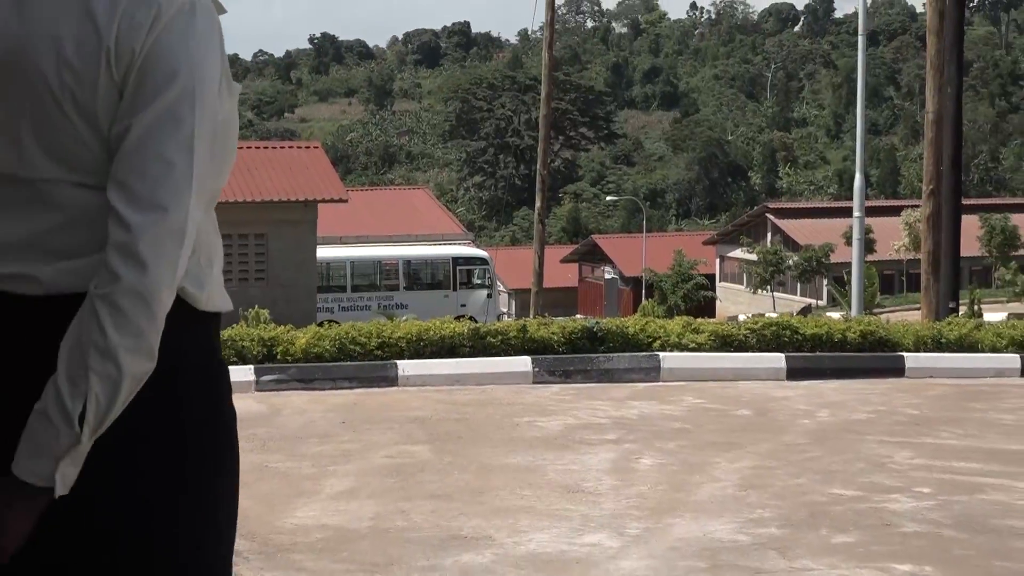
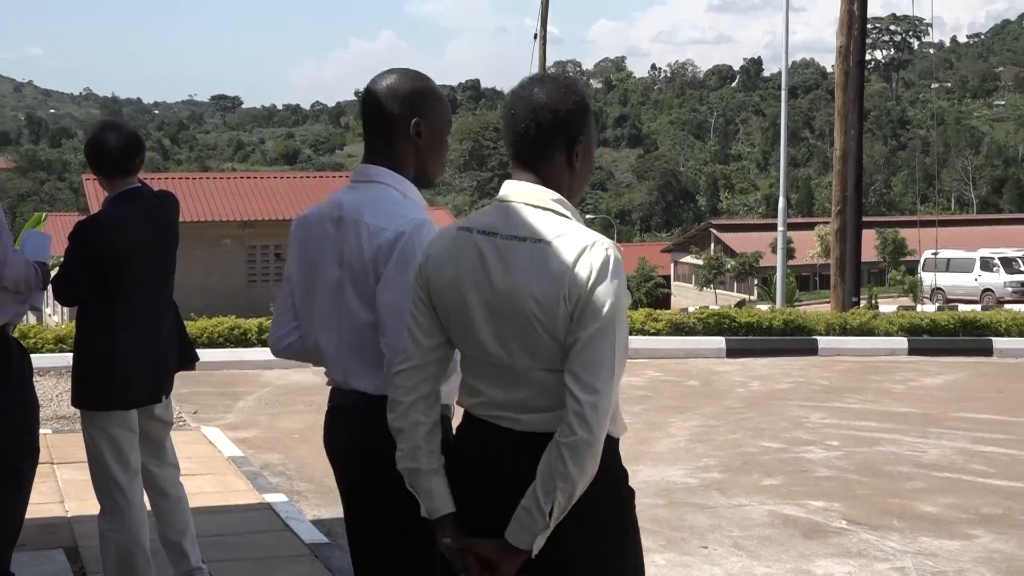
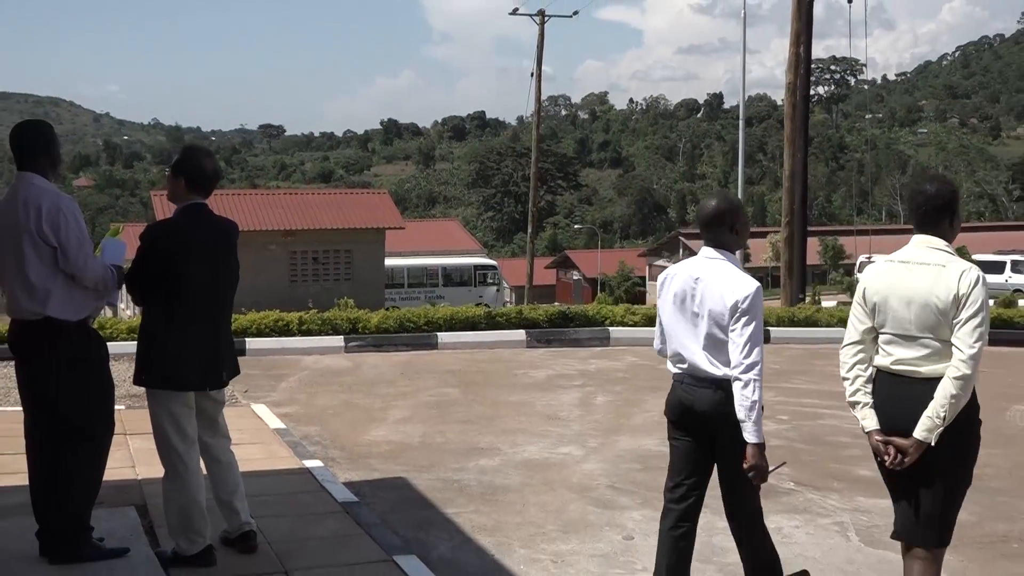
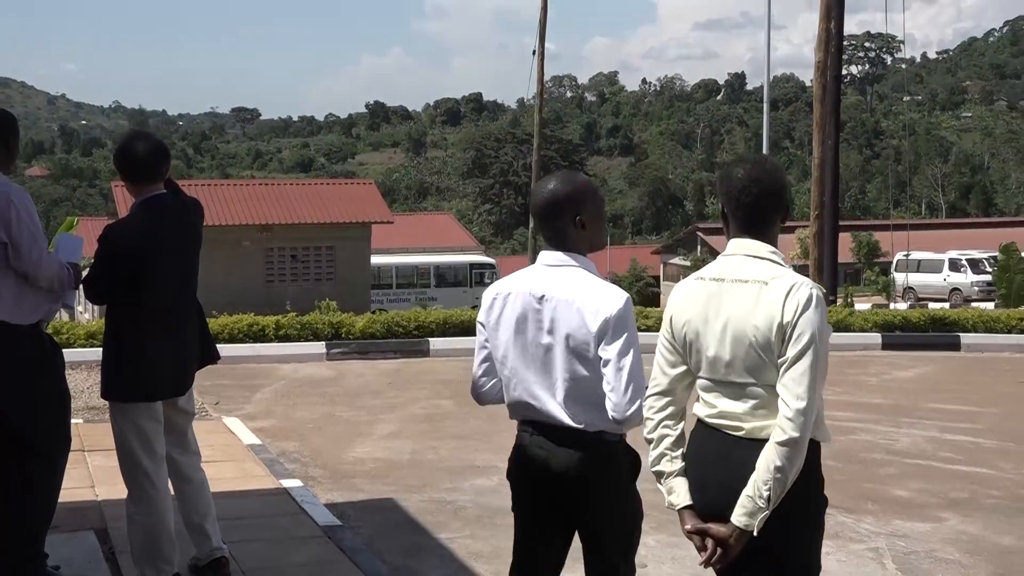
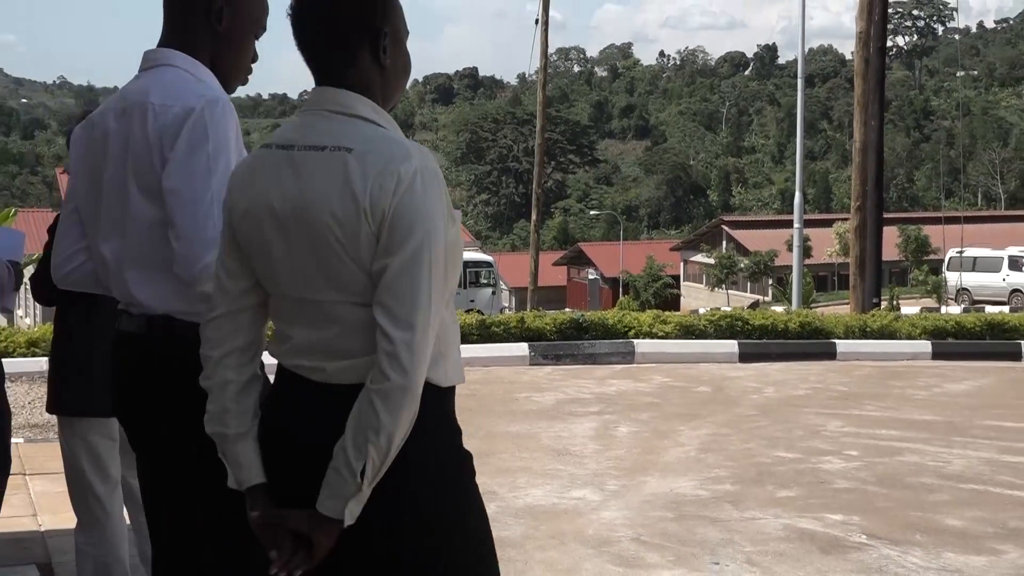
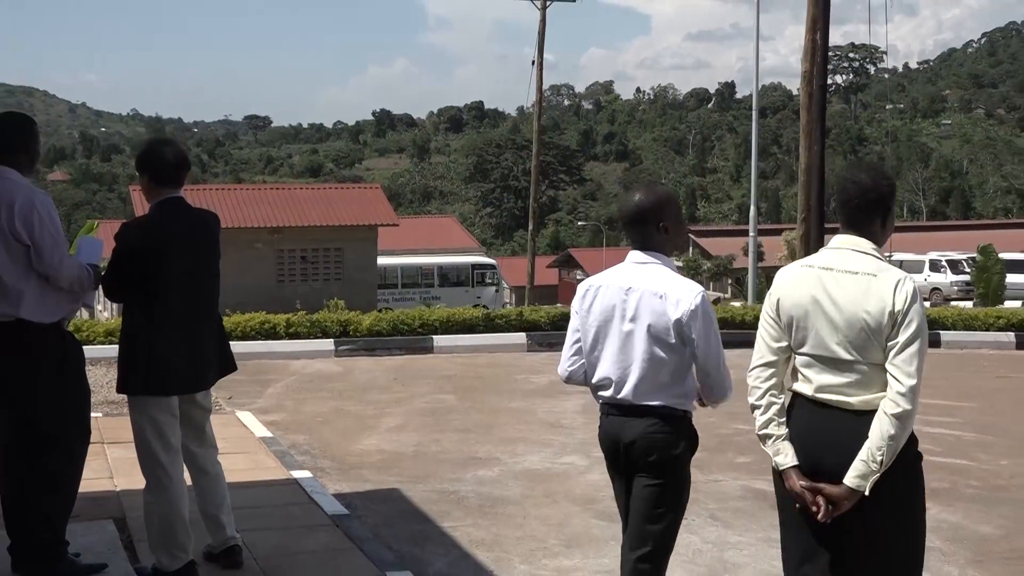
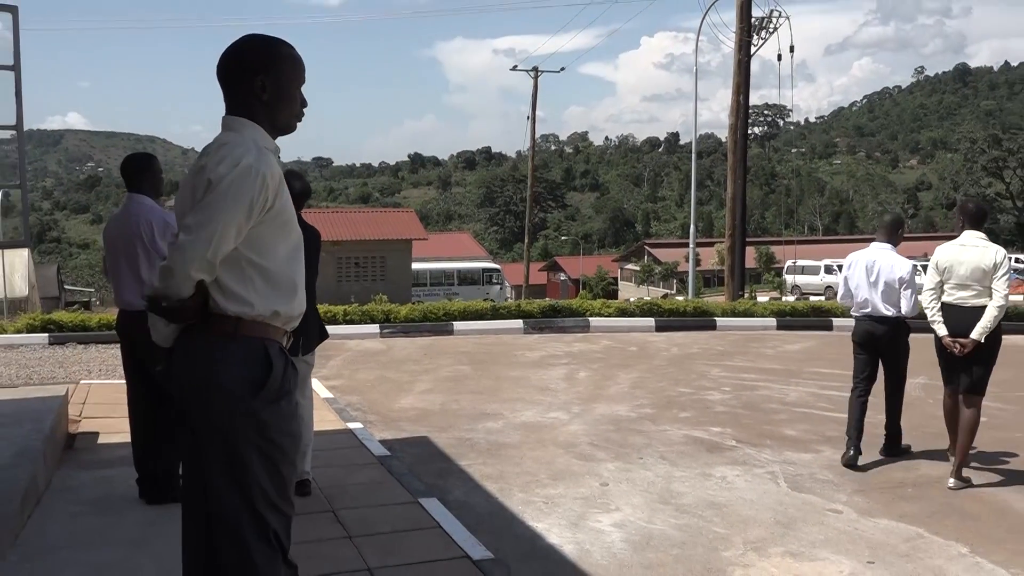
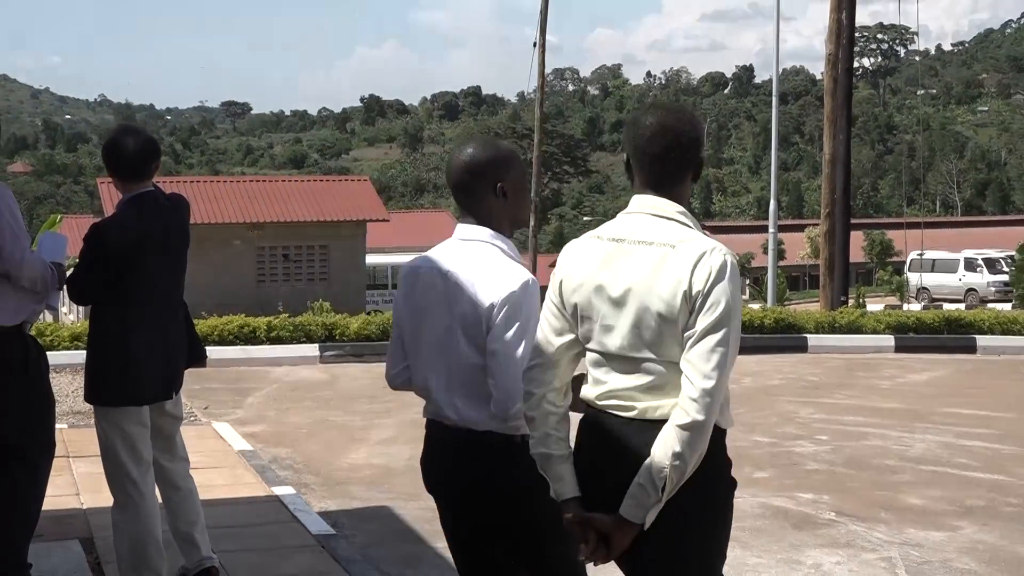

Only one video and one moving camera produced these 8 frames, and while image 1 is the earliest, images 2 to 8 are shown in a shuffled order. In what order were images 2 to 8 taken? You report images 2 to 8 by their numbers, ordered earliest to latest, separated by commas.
5, 2, 8, 4, 6, 3, 7
